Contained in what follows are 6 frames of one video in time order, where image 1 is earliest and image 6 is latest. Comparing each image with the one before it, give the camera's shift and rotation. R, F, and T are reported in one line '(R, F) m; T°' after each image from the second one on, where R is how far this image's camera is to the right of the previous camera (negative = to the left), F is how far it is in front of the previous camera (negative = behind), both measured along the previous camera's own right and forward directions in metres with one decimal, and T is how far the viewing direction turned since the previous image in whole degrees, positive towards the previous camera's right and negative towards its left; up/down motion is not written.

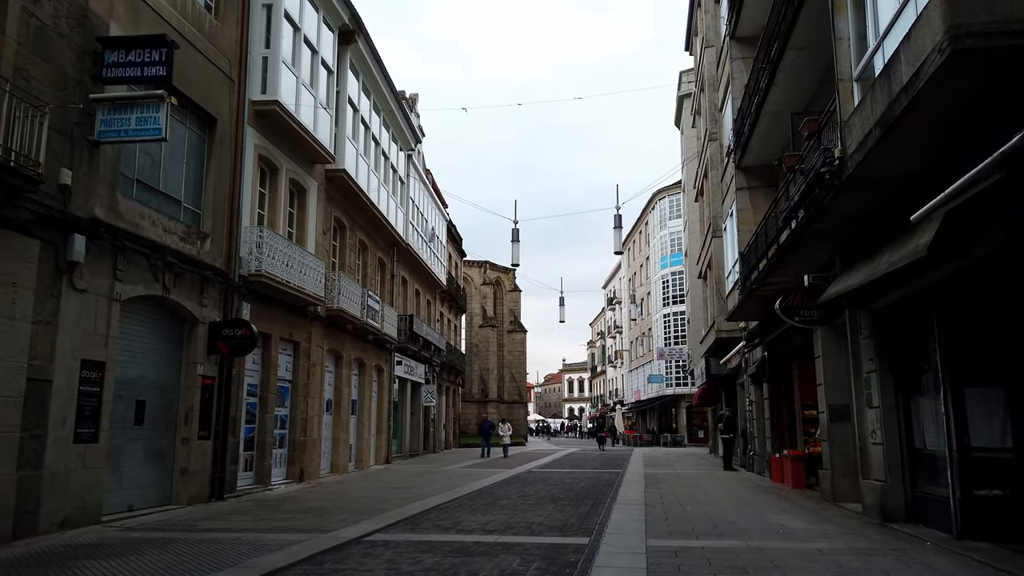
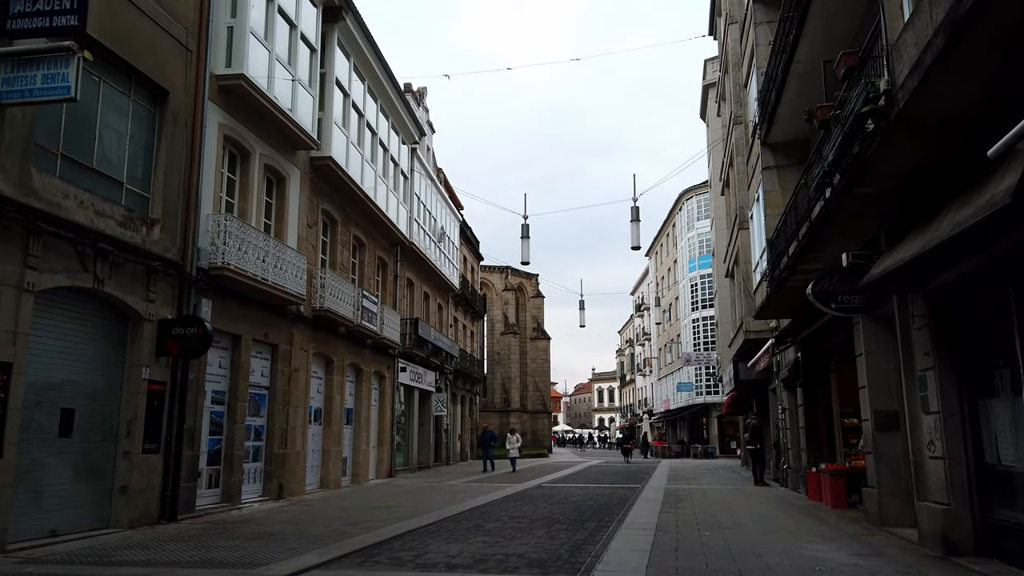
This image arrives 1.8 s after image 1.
(+0.6, +1.8) m; -2°
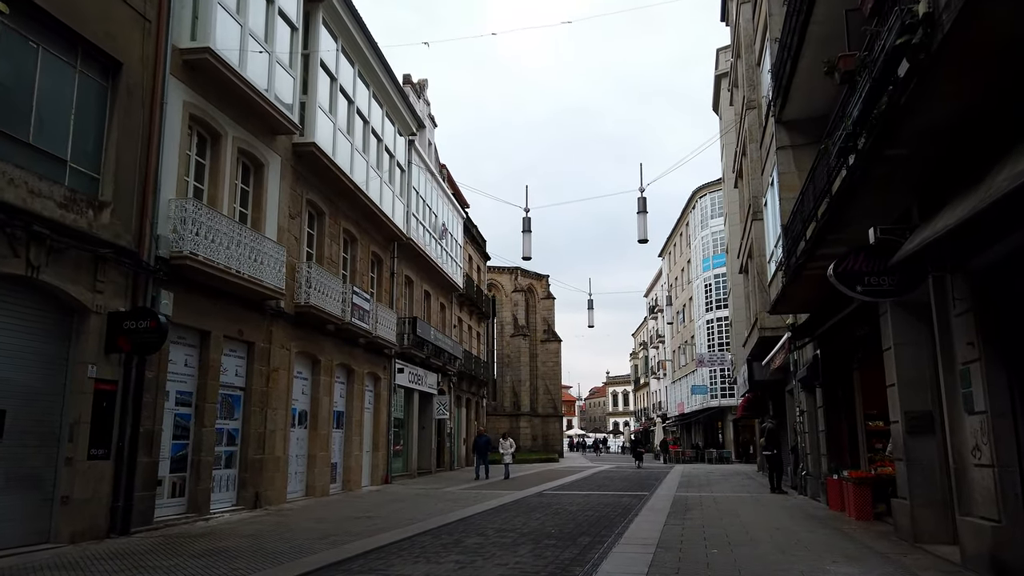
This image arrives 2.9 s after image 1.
(+0.4, +1.2) m; -1°
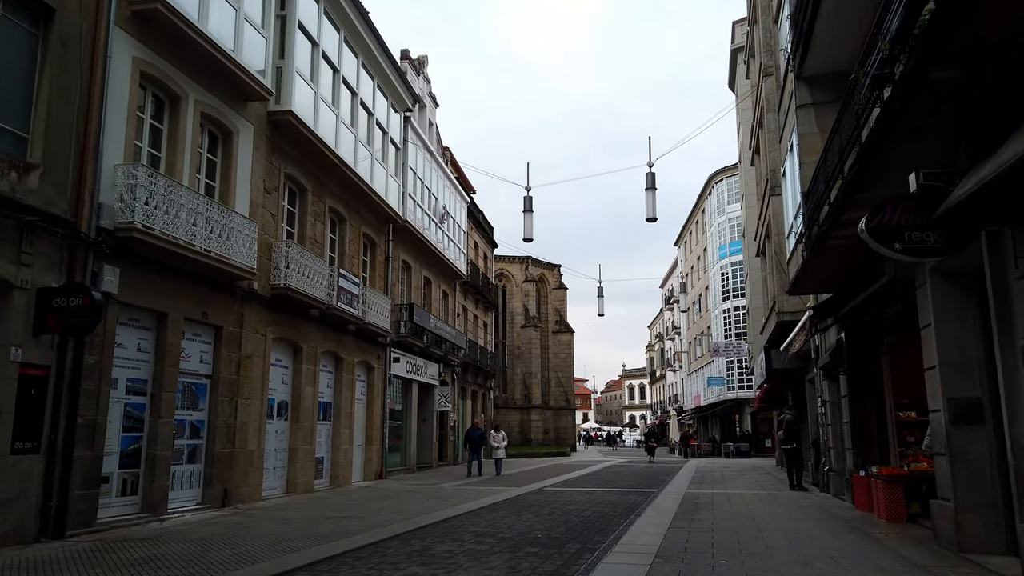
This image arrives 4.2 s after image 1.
(+0.5, +1.4) m; -1°
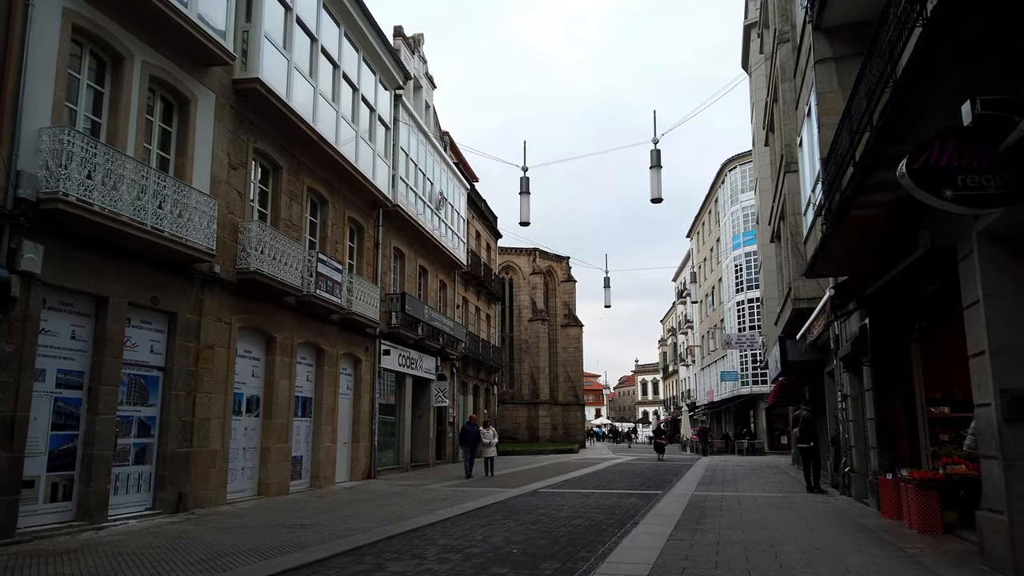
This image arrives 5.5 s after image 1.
(+0.5, +1.4) m; -1°
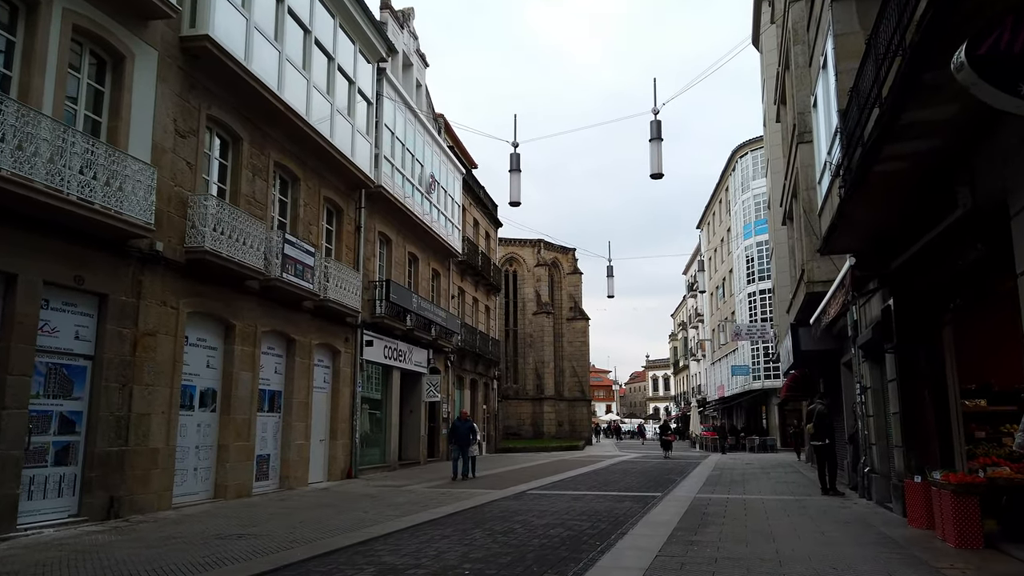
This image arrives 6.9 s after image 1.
(+0.5, +1.5) m; -1°
